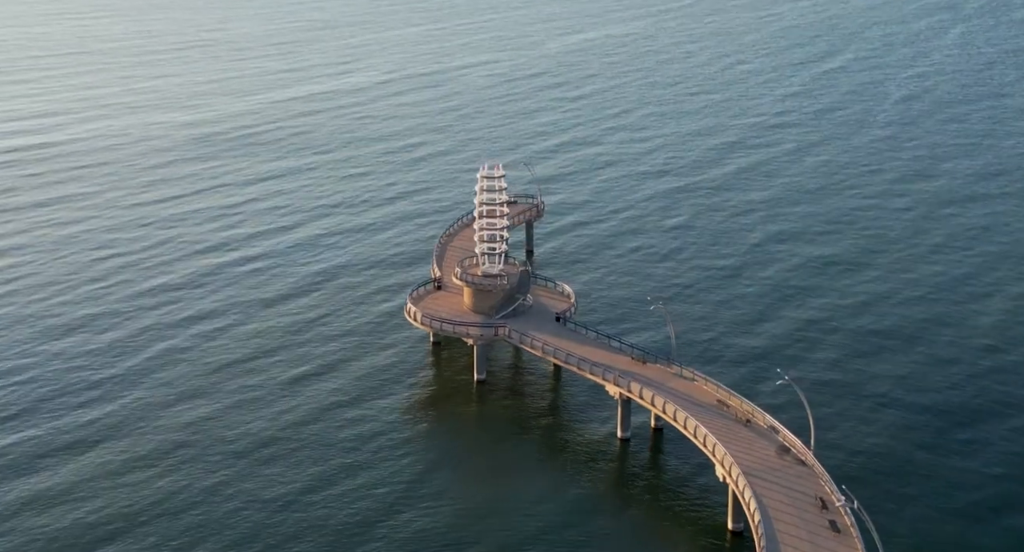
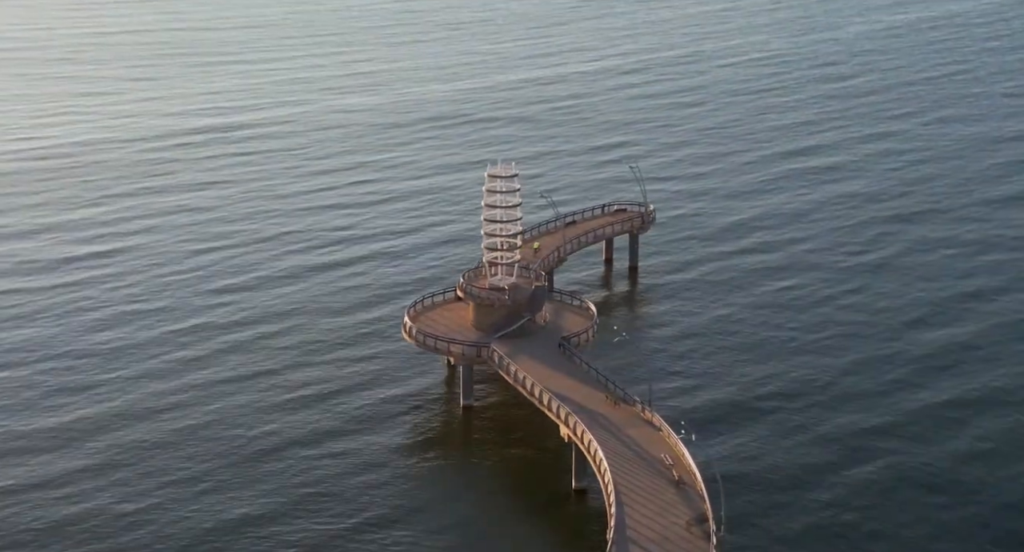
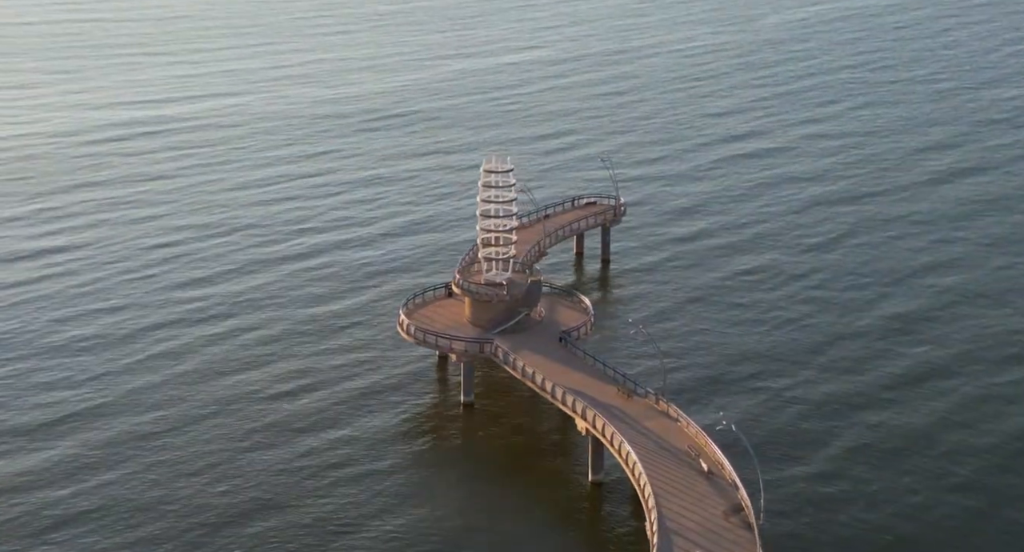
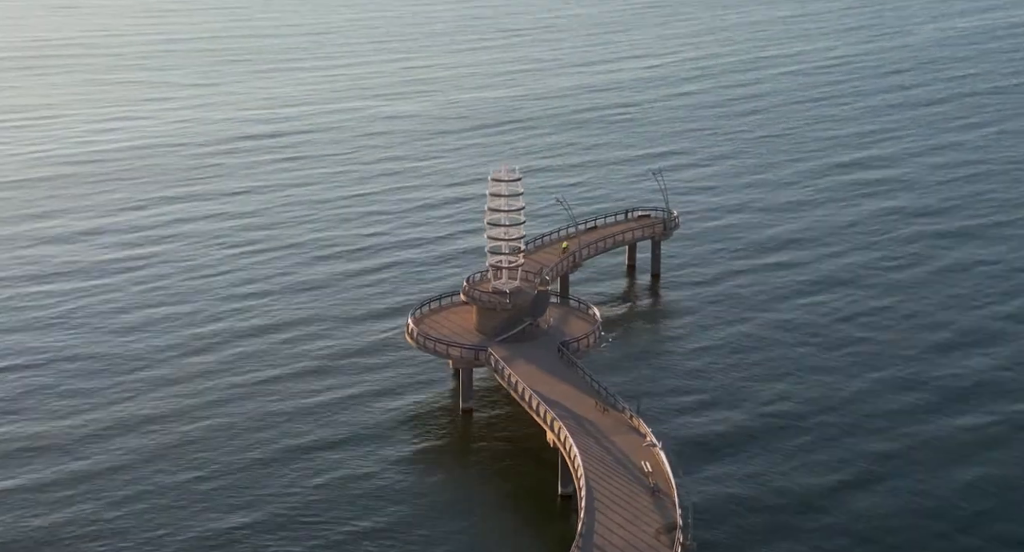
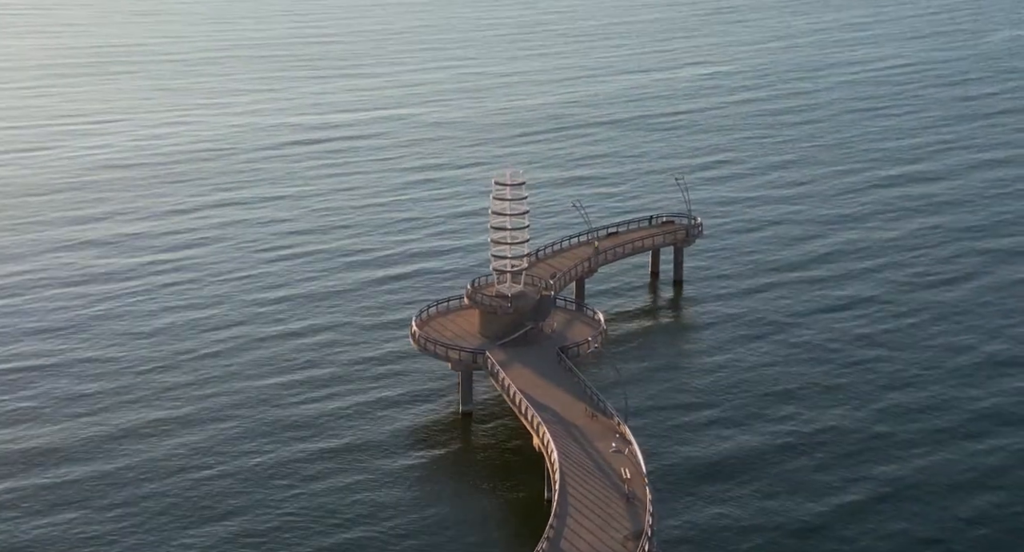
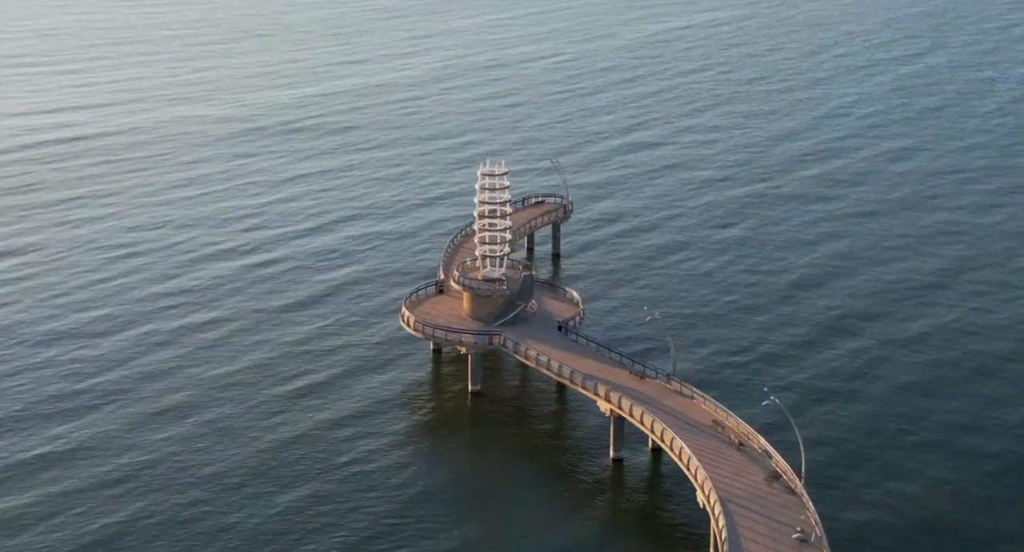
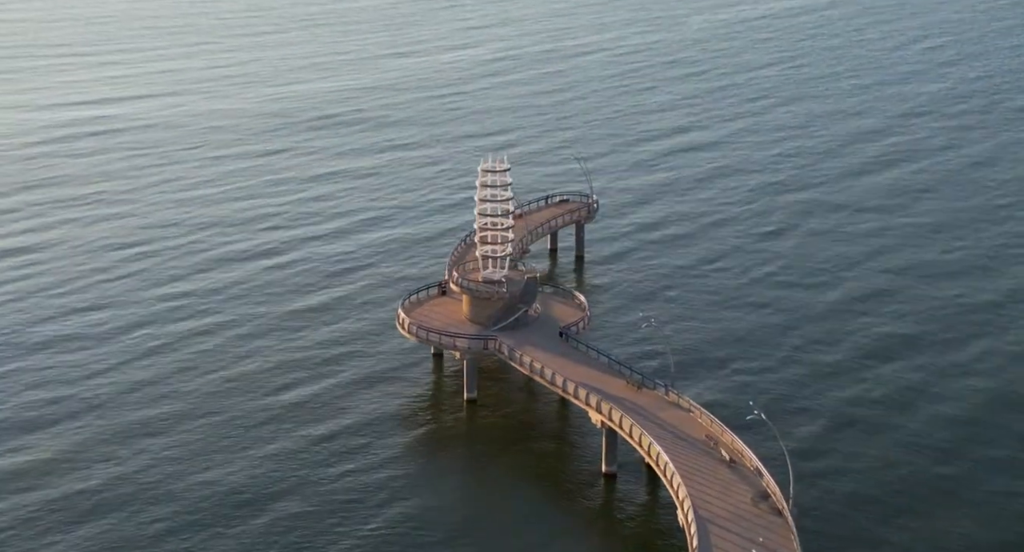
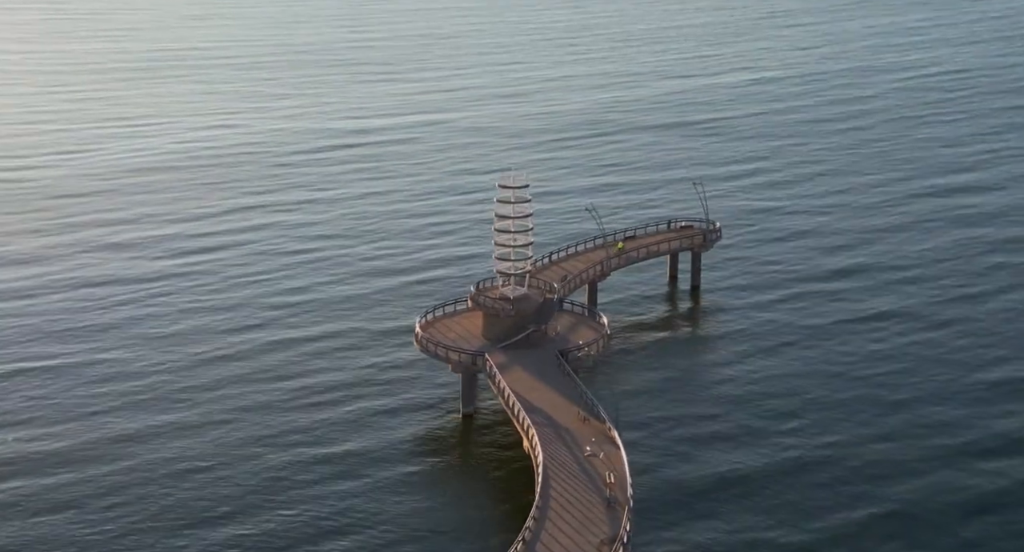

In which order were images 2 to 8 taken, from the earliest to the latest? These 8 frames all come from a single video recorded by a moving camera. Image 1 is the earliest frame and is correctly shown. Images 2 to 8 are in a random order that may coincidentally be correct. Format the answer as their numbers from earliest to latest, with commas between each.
6, 7, 3, 2, 4, 5, 8
